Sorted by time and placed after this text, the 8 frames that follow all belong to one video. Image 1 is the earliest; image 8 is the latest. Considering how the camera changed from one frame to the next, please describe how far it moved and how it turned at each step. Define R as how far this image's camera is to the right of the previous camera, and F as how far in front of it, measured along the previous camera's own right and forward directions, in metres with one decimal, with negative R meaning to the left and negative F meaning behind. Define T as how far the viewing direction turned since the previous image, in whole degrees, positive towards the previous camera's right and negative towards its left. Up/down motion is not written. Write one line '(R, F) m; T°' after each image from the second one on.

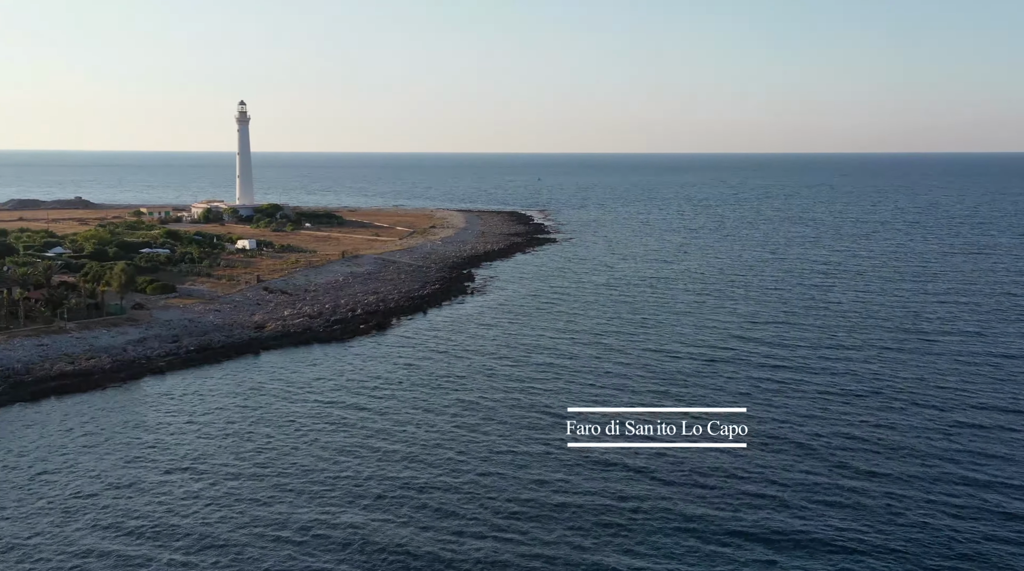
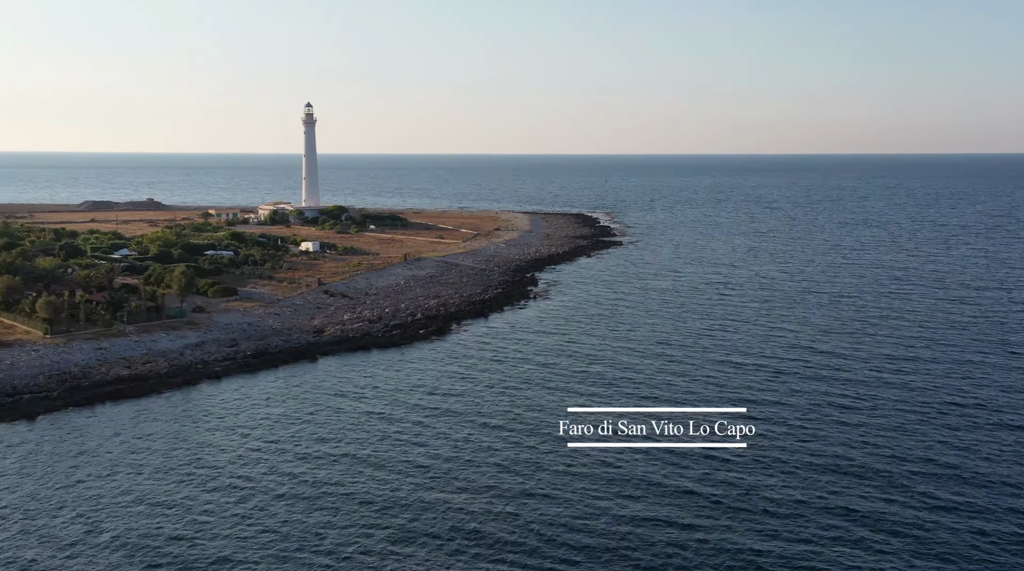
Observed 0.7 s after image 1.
(+0.4, +1.5) m; -4°
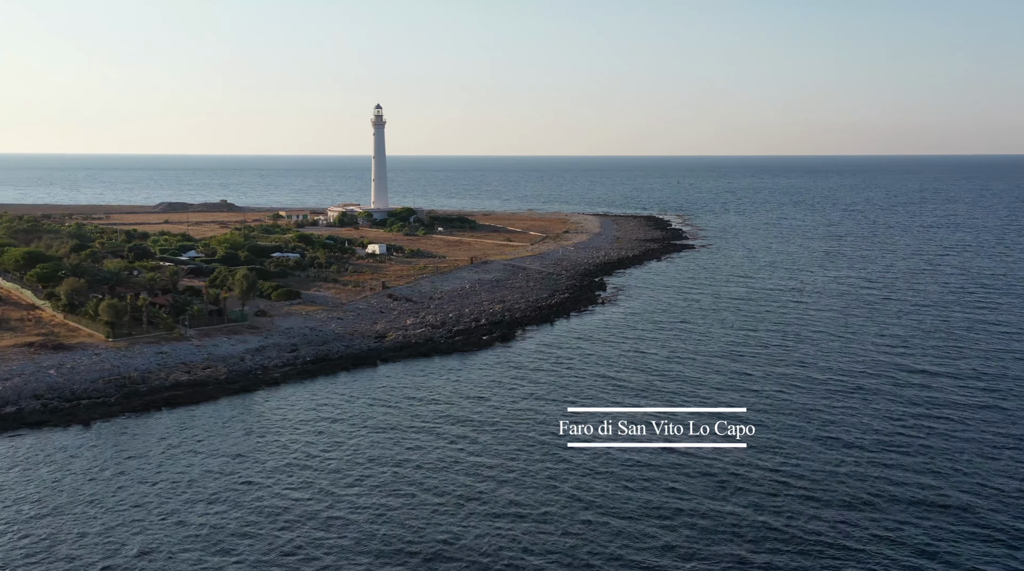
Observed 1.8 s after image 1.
(+0.3, +1.8) m; -4°
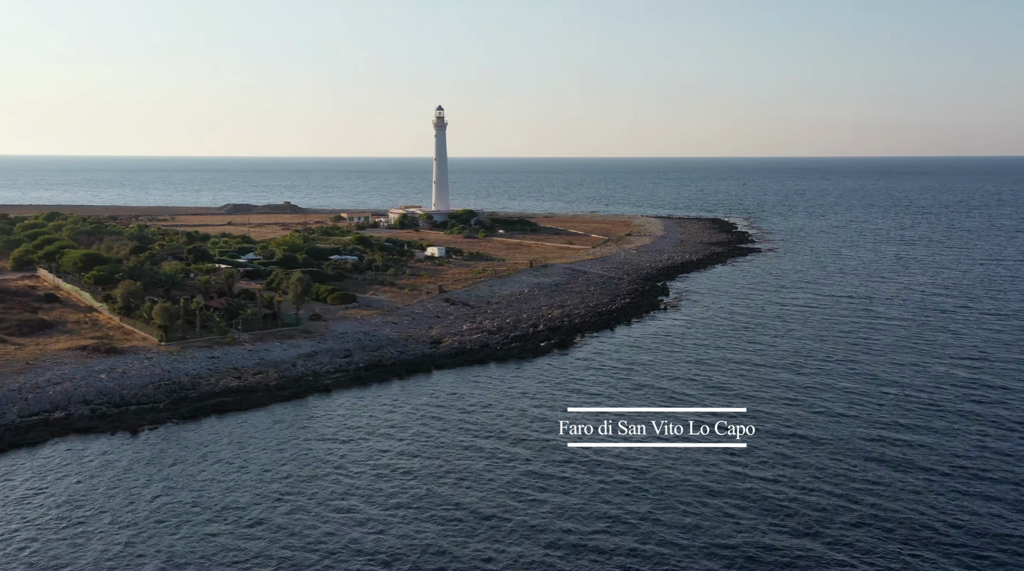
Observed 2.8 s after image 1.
(+0.3, +1.7) m; -4°
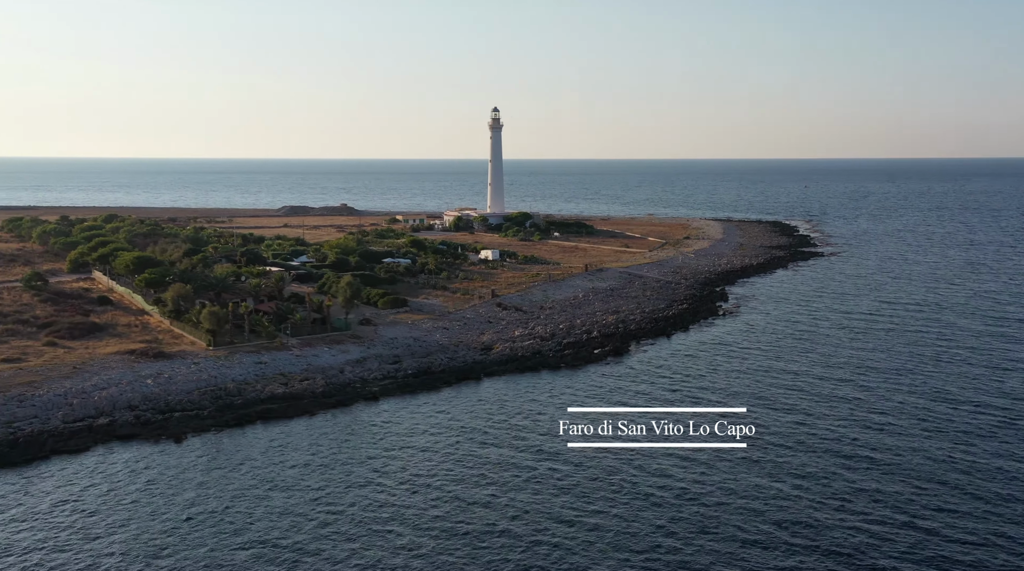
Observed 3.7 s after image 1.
(+0.2, +1.5) m; -3°
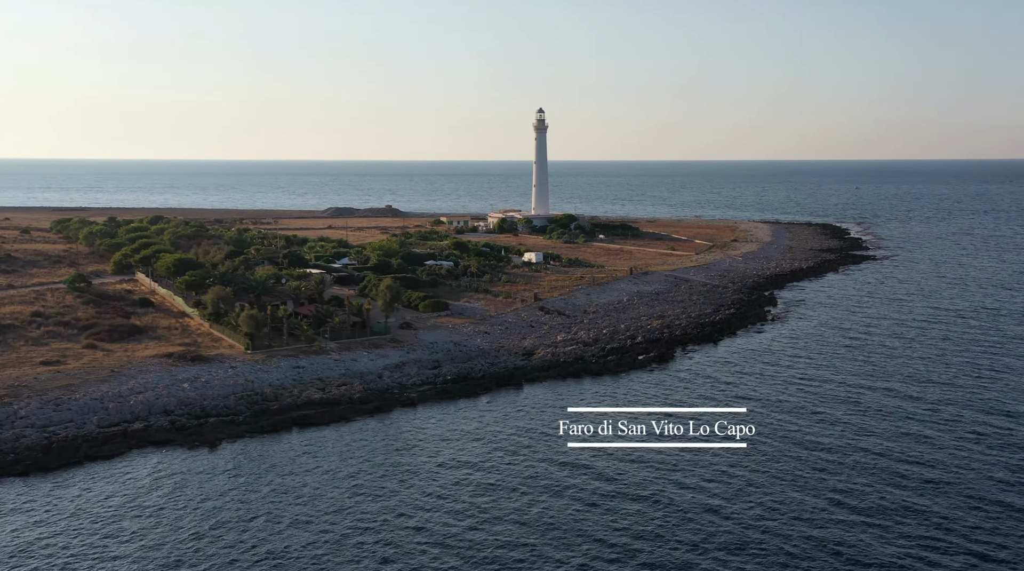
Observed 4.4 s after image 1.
(+0.2, +1.2) m; -3°
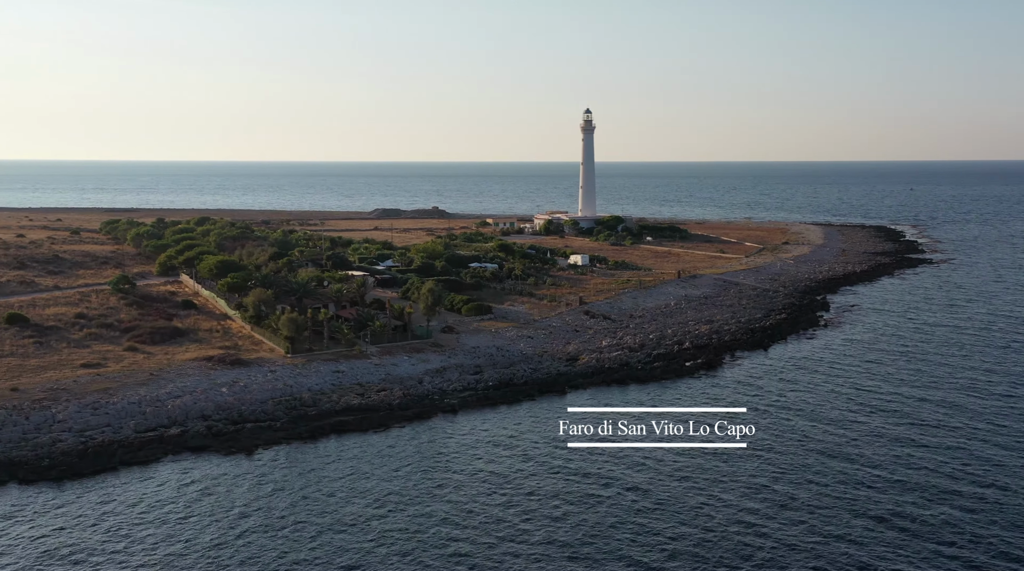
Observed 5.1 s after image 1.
(+0.2, +1.2) m; -3°
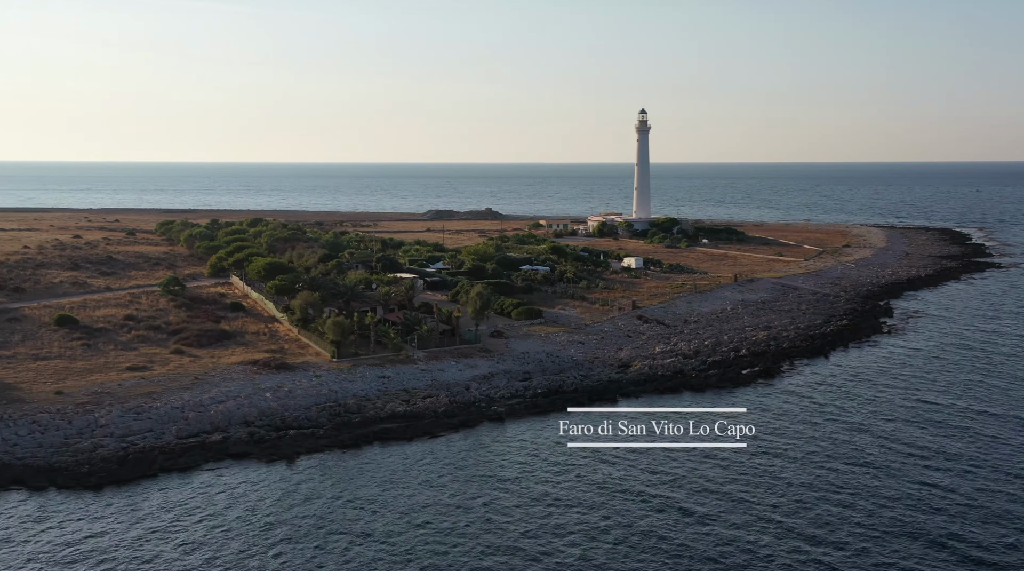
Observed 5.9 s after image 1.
(+0.2, +1.3) m; -3°
